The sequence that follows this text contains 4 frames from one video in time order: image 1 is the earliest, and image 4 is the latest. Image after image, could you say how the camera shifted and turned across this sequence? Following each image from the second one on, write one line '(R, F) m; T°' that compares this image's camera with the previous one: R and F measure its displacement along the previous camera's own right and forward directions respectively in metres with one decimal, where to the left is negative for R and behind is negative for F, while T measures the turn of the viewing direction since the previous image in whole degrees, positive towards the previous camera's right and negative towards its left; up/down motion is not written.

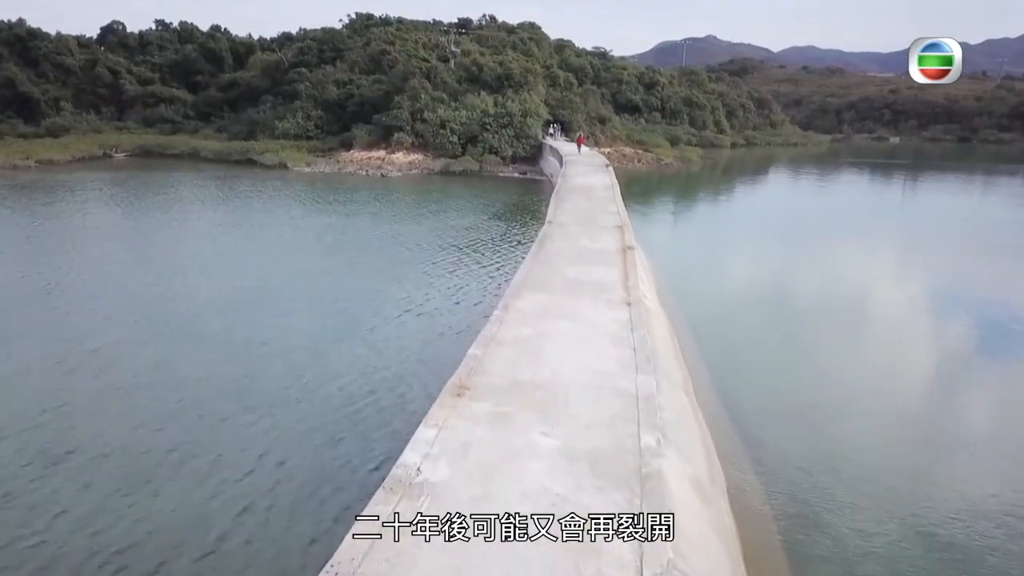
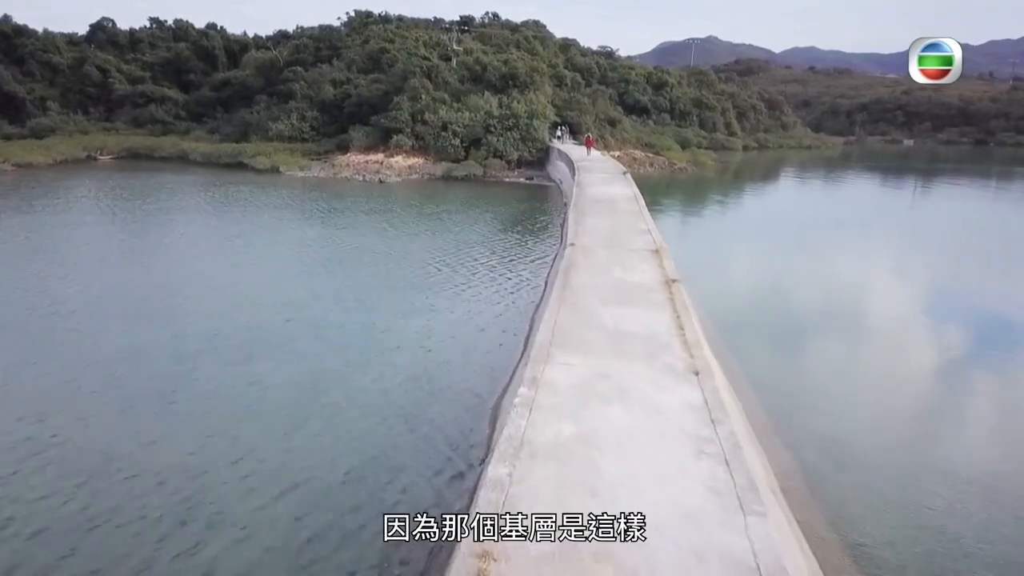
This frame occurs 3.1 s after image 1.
(-0.2, +1.1) m; 0°
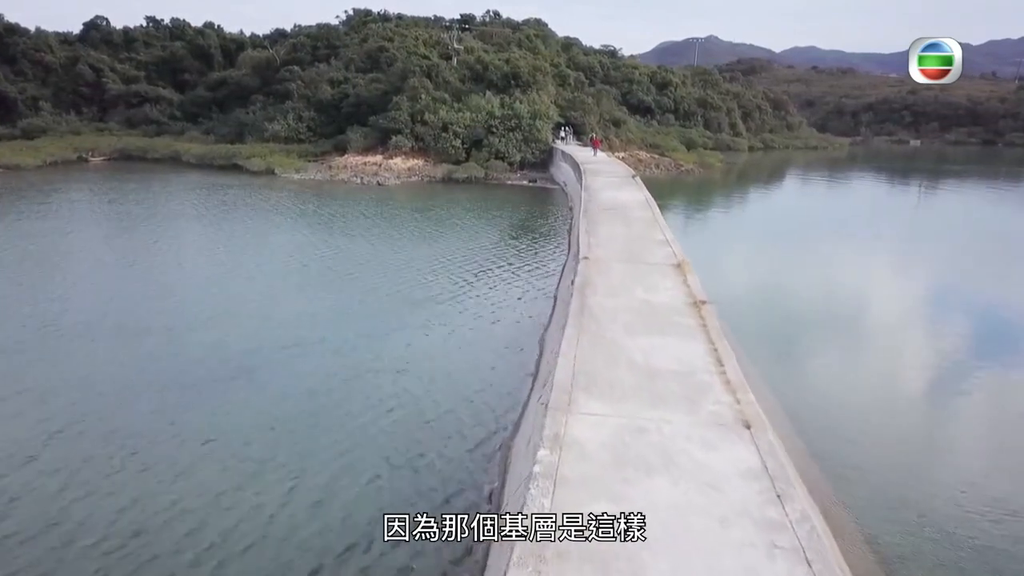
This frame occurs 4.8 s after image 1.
(-0.1, +0.6) m; 0°
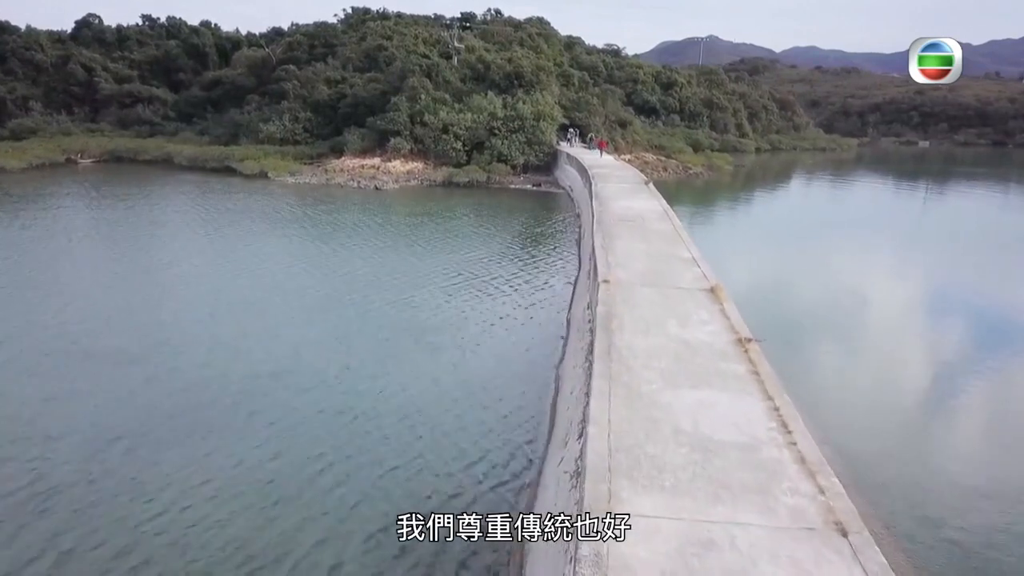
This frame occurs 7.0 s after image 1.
(-0.1, +0.7) m; 0°
